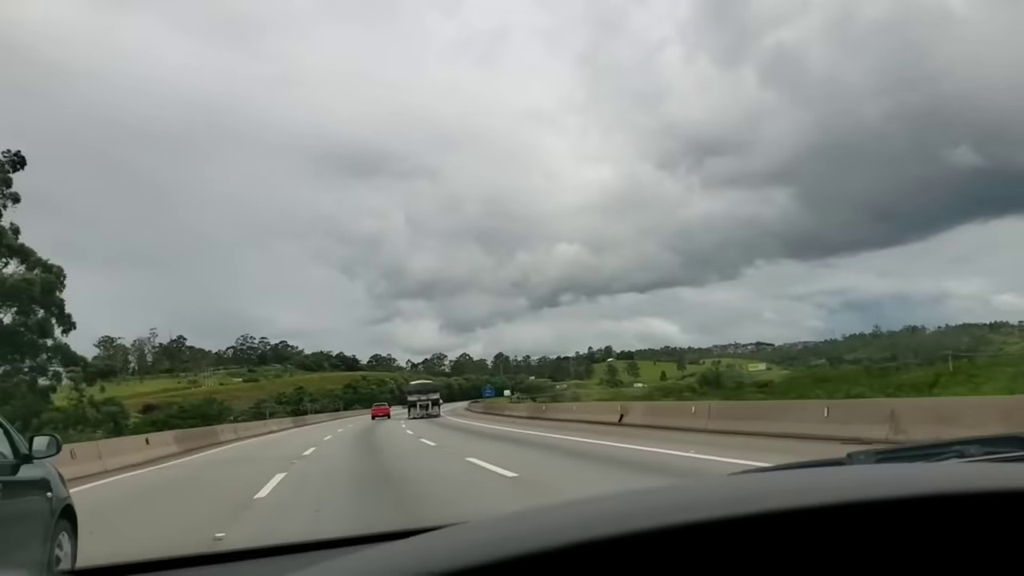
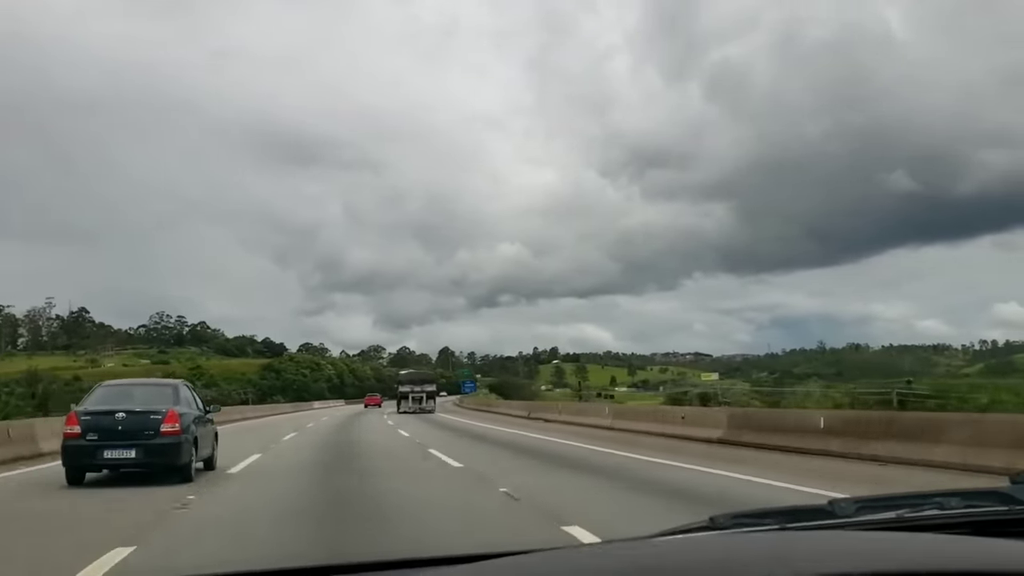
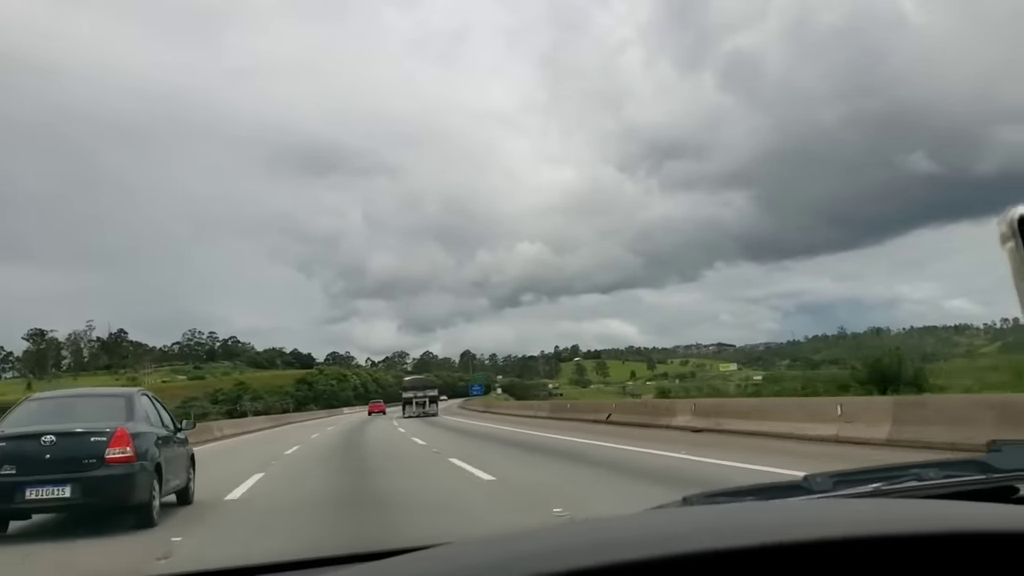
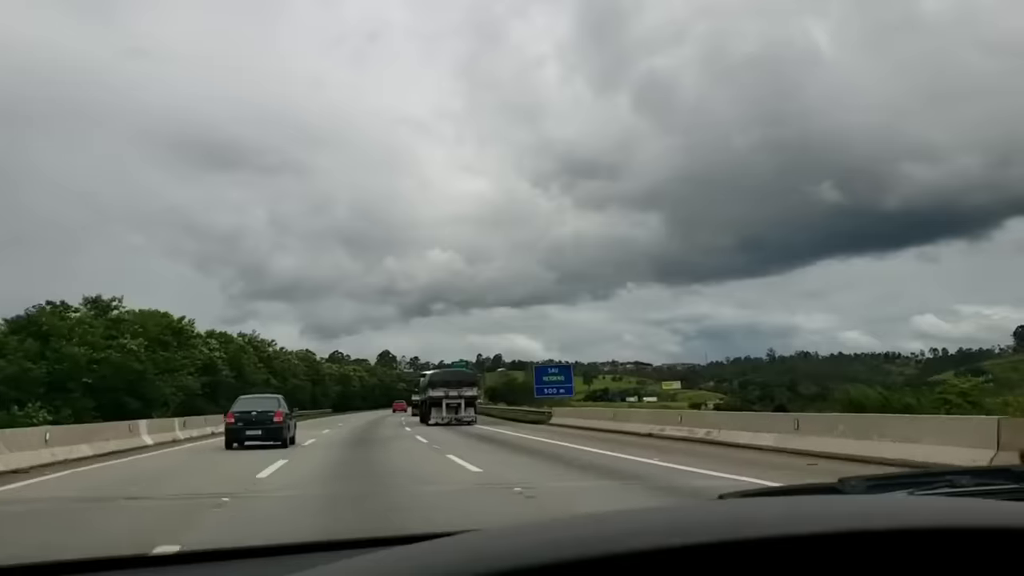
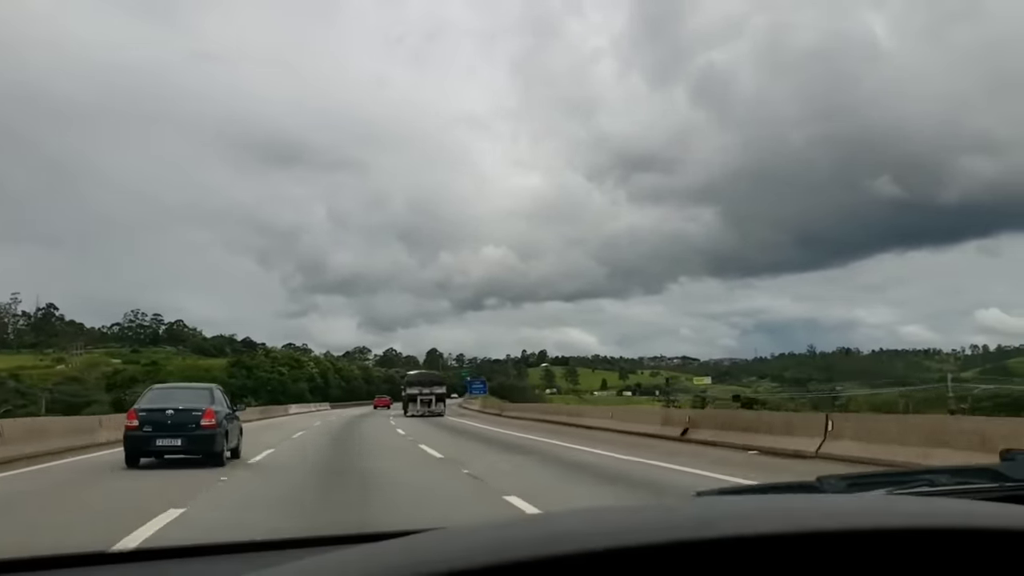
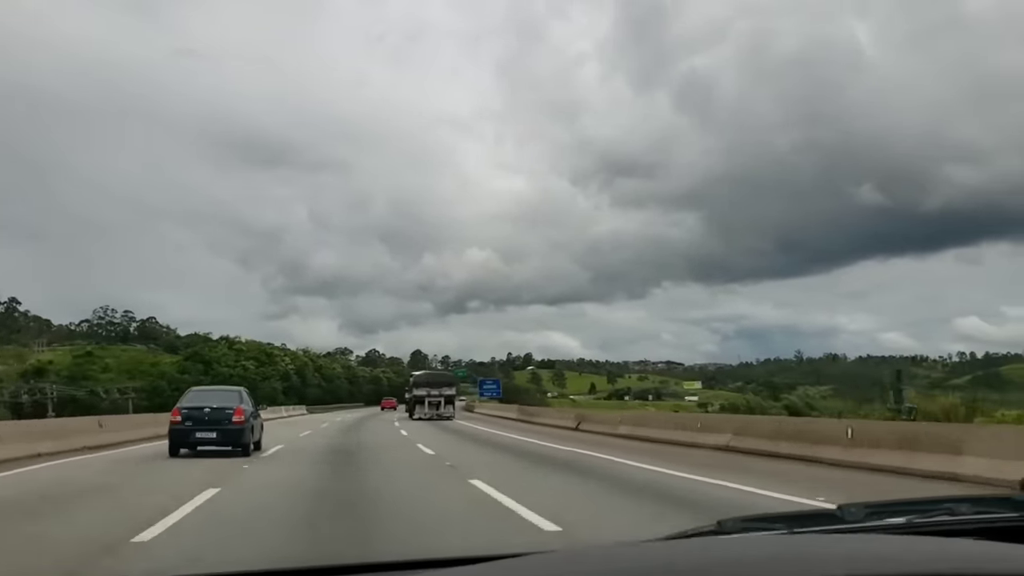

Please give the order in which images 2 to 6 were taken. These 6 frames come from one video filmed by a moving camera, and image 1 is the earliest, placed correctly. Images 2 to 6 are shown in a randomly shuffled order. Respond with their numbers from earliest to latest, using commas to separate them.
3, 2, 5, 6, 4
